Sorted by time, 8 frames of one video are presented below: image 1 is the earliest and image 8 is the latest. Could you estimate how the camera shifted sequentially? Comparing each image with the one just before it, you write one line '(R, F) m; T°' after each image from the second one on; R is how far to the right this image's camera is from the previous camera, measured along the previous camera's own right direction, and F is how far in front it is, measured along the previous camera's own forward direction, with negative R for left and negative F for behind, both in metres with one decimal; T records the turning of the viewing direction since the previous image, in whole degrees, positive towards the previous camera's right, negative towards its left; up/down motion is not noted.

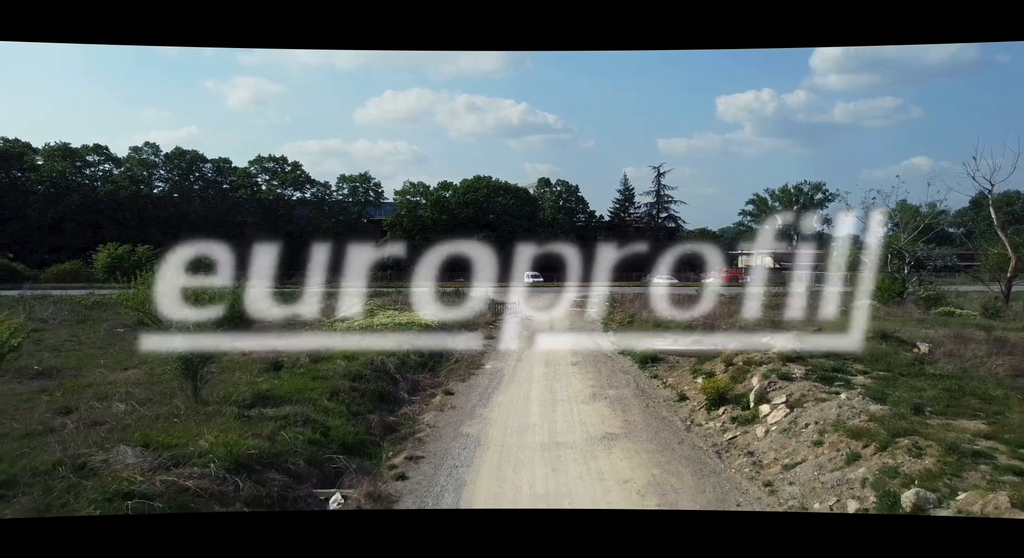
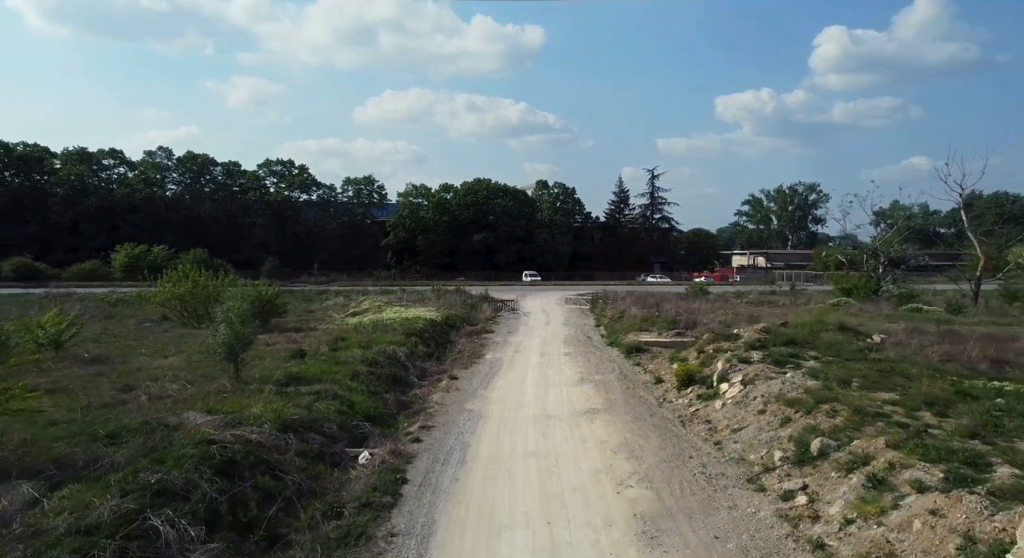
(0.0, -2.3) m; 0°
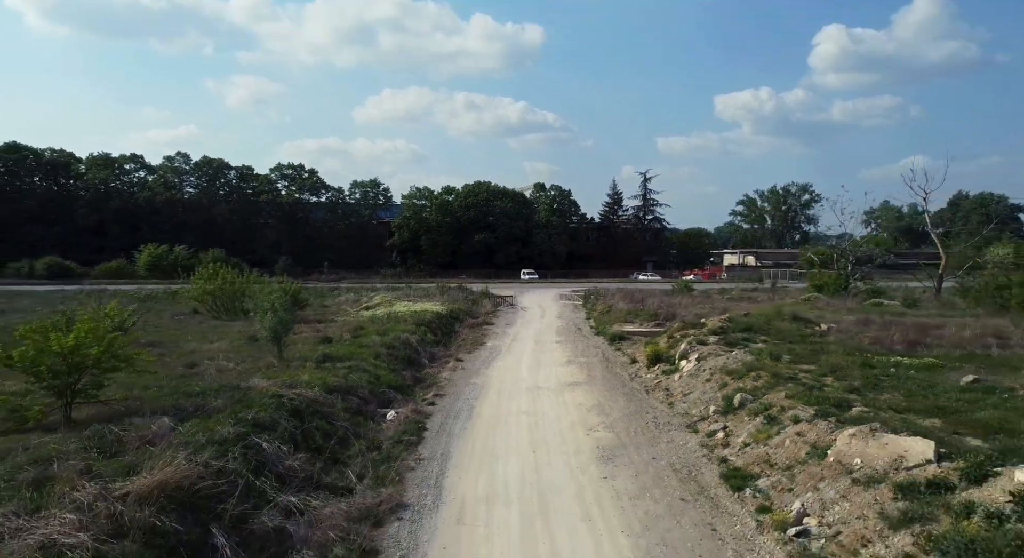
(+0.1, -3.4) m; 0°
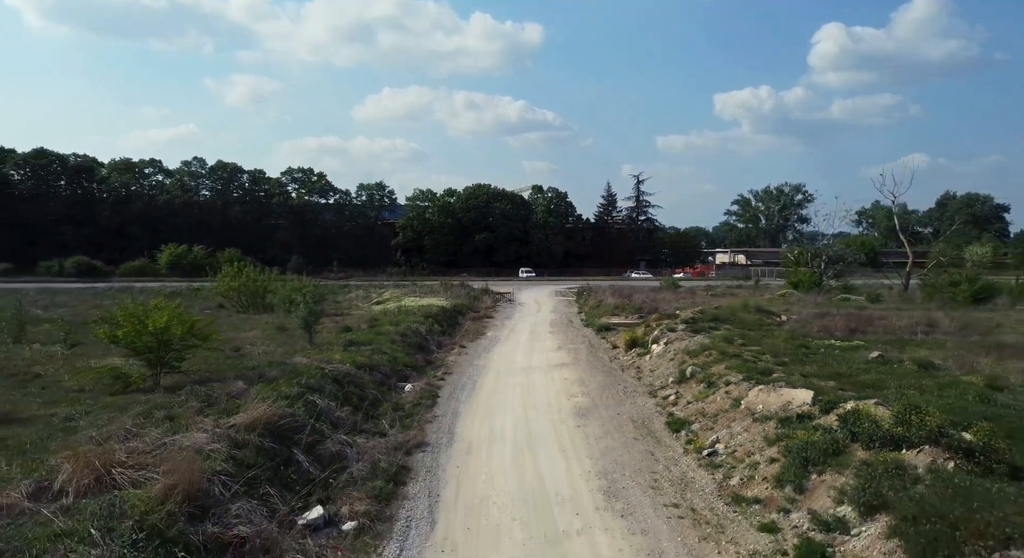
(+0.1, -3.4) m; 0°
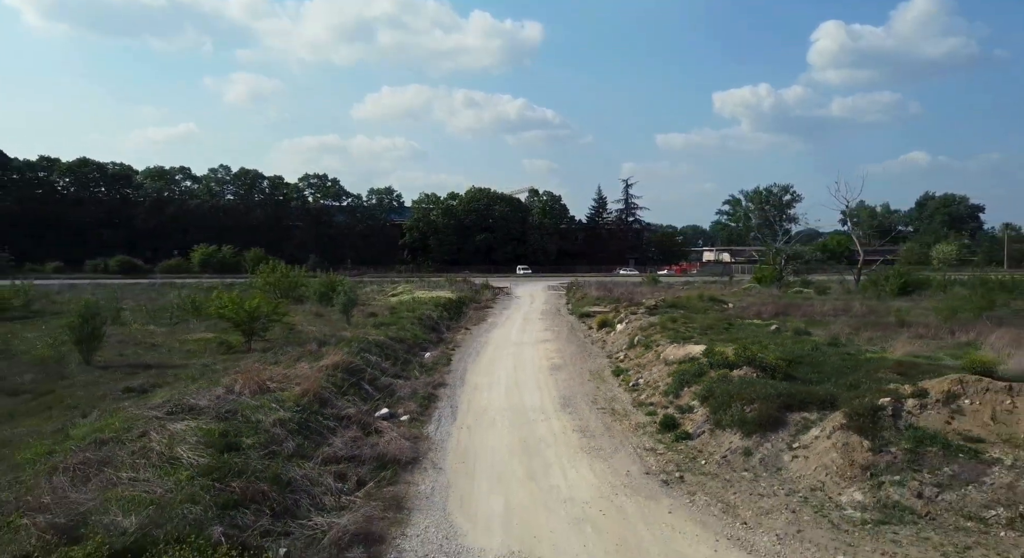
(+0.2, -6.2) m; 0°
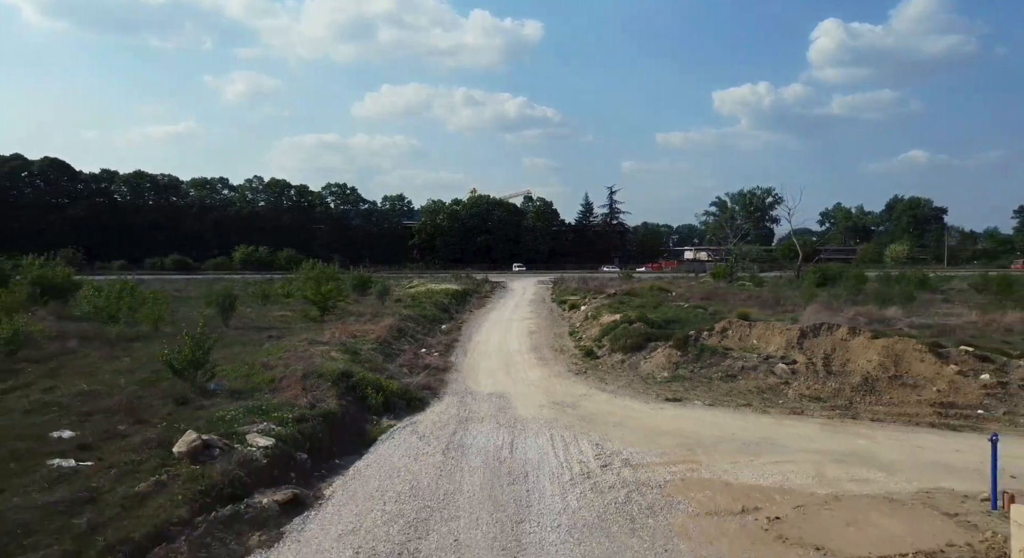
(+0.4, -10.1) m; 0°
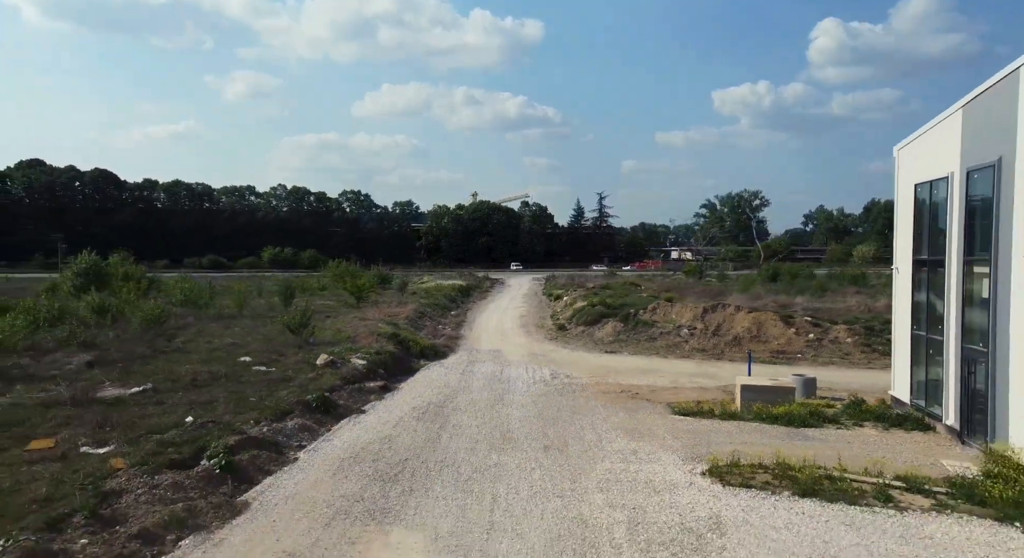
(+0.3, -8.7) m; 0°
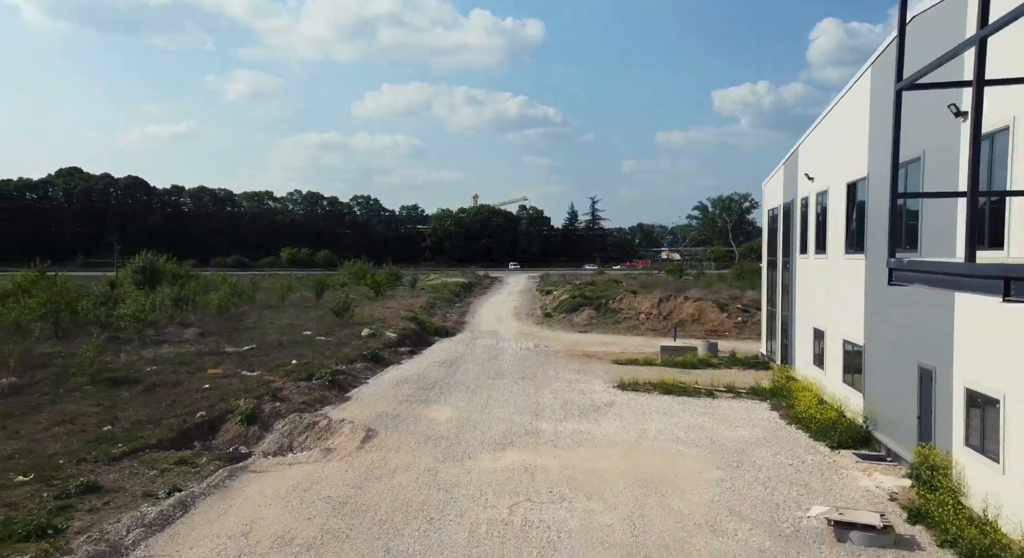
(+0.3, -7.0) m; 0°
